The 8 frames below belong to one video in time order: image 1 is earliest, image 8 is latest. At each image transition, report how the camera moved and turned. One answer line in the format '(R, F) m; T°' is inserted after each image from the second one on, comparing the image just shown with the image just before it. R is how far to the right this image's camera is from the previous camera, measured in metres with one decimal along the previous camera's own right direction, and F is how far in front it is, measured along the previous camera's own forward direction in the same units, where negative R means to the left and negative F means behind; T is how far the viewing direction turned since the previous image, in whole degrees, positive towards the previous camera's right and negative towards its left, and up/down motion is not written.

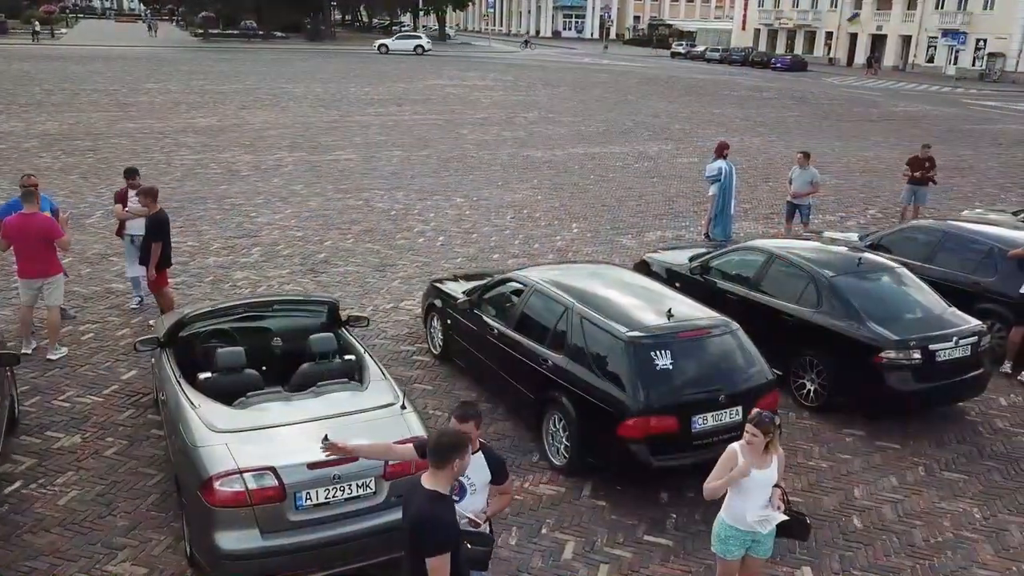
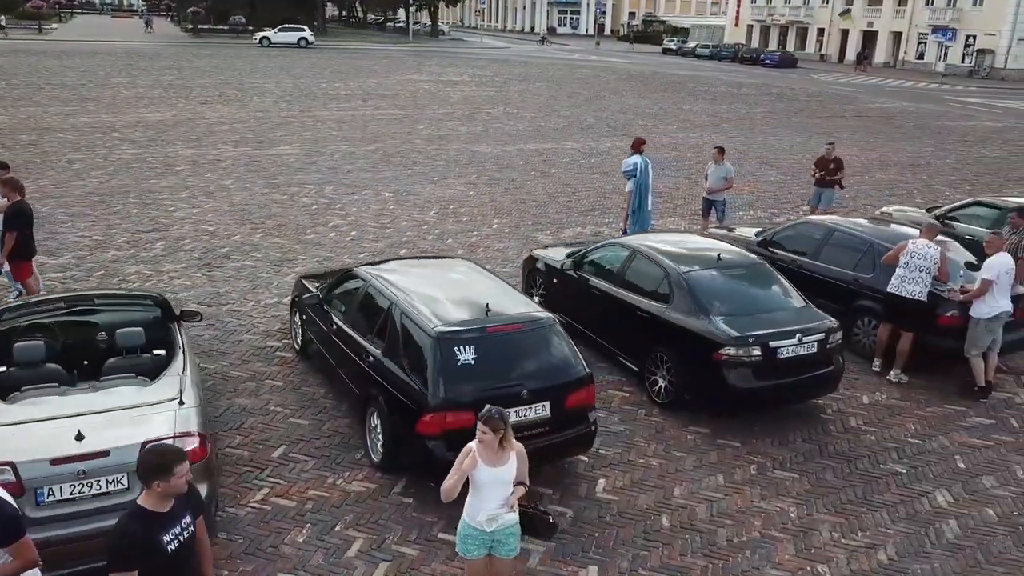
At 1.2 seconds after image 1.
(+1.5, +0.1) m; 0°
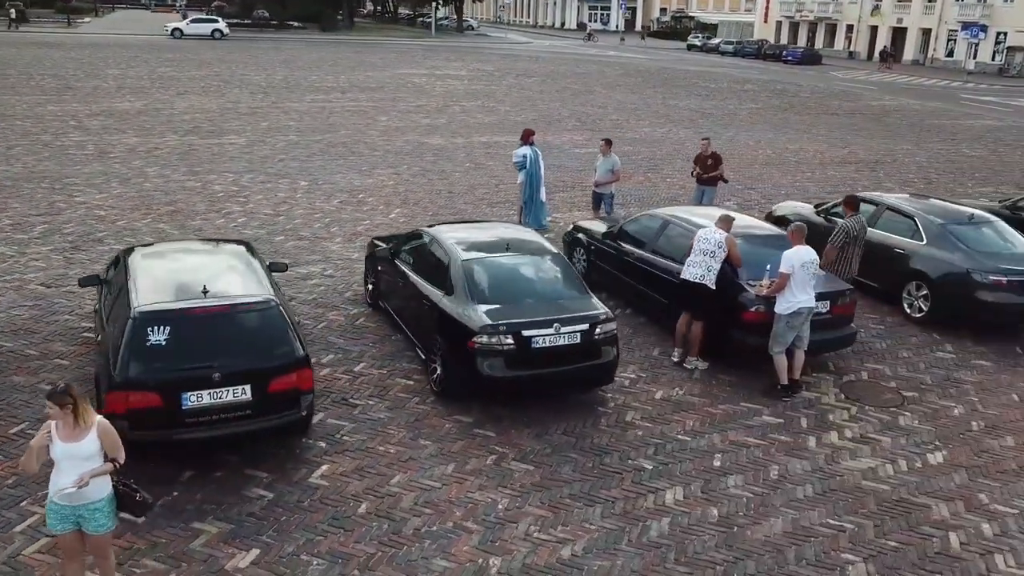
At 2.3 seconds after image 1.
(+2.5, +0.2) m; -3°
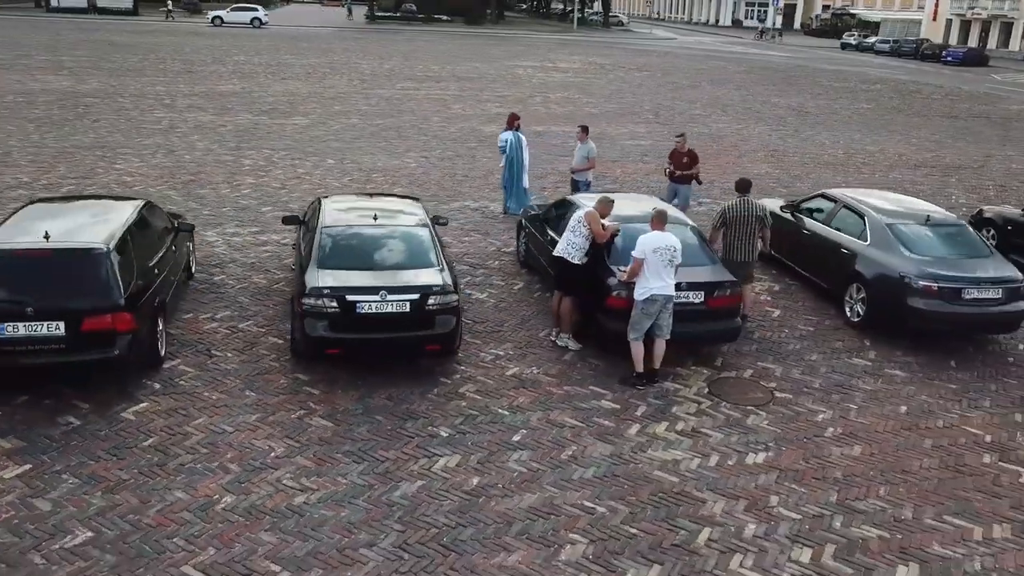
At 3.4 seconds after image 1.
(+2.9, +0.1) m; -10°
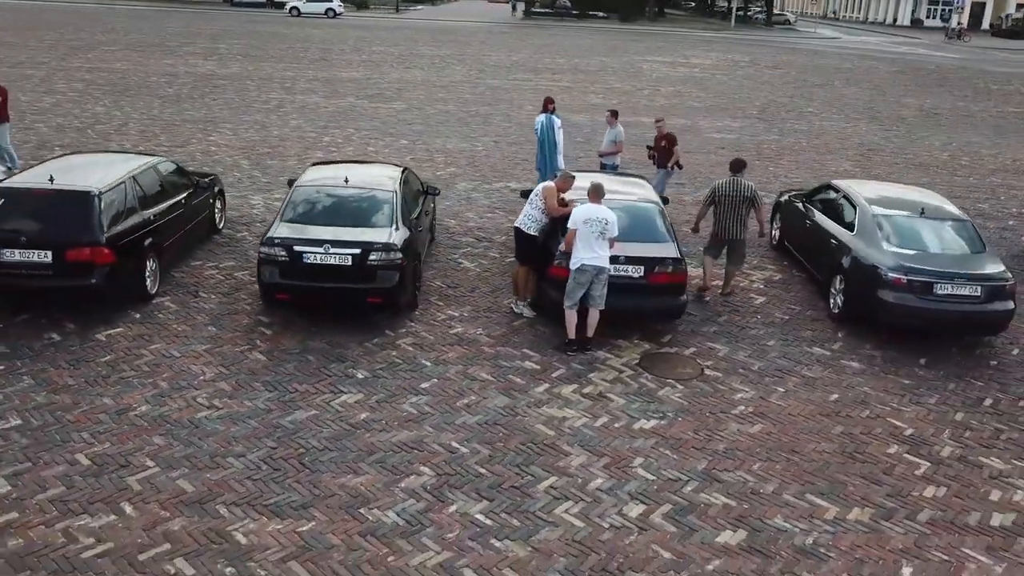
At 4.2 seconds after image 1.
(+2.2, -0.3) m; -11°
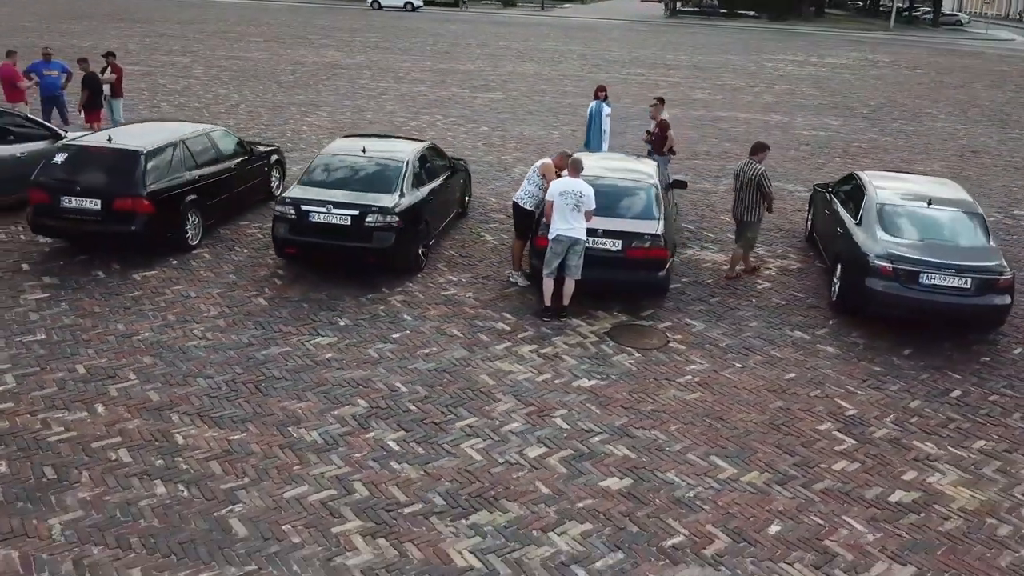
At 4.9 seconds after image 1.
(+1.7, -0.4) m; -10°
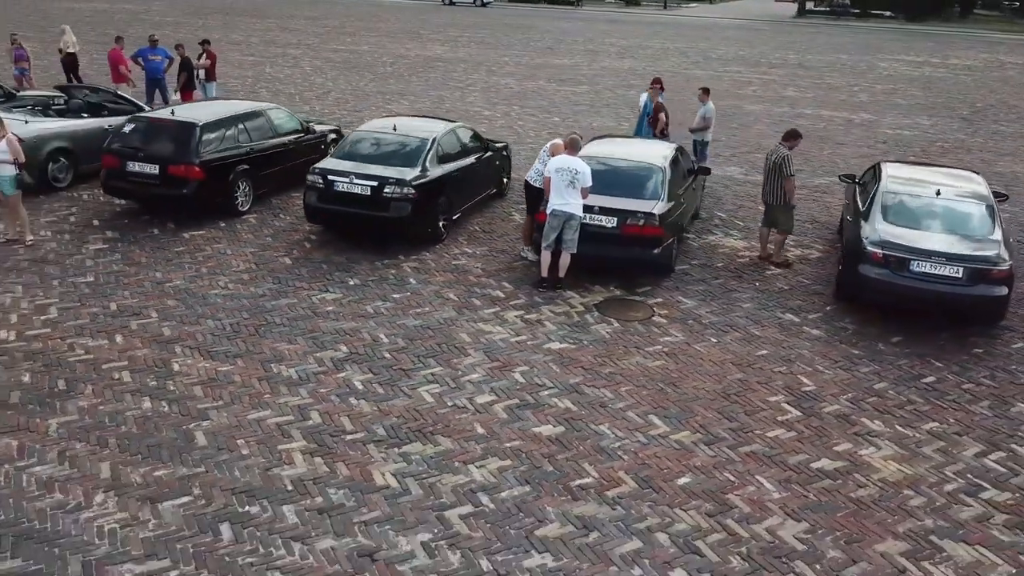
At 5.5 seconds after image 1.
(+1.4, -0.5) m; -8°
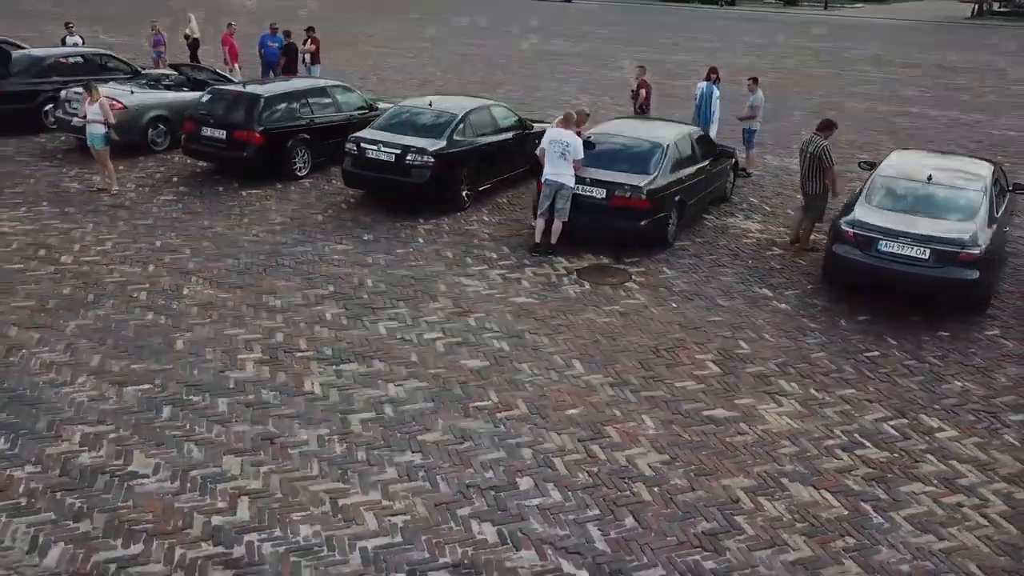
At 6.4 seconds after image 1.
(+1.9, -0.6) m; -10°
